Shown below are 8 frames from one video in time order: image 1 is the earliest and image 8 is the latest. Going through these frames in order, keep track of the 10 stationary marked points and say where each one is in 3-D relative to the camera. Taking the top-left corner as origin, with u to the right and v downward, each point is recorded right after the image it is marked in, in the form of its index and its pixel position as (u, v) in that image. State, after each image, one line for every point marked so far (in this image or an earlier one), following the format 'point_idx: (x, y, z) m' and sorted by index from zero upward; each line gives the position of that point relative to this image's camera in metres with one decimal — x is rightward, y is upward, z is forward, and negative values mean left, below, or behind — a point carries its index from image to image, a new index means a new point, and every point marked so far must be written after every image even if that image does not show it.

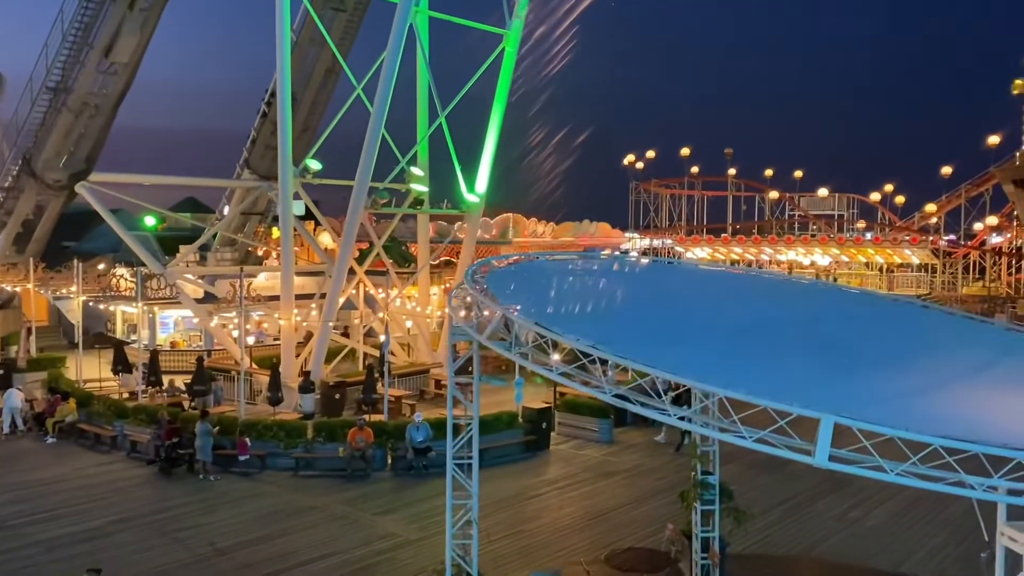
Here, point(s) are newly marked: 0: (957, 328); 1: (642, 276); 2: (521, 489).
0: (+3.9, -0.4, +7.5) m
1: (+2.1, +0.1, +13.3) m
2: (+0.2, -3.0, +12.8) m
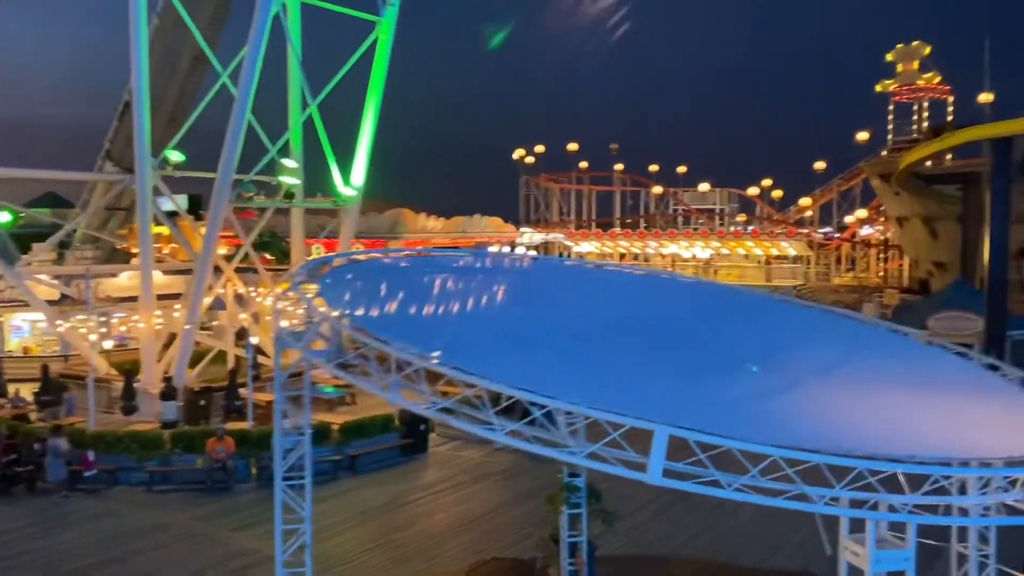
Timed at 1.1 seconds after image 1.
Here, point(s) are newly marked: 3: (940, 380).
0: (+2.6, -0.3, +7.4) m
1: (+0.1, +0.2, +12.9) m
2: (-1.7, -3.0, +12.2) m
3: (+2.9, -0.6, +5.8) m
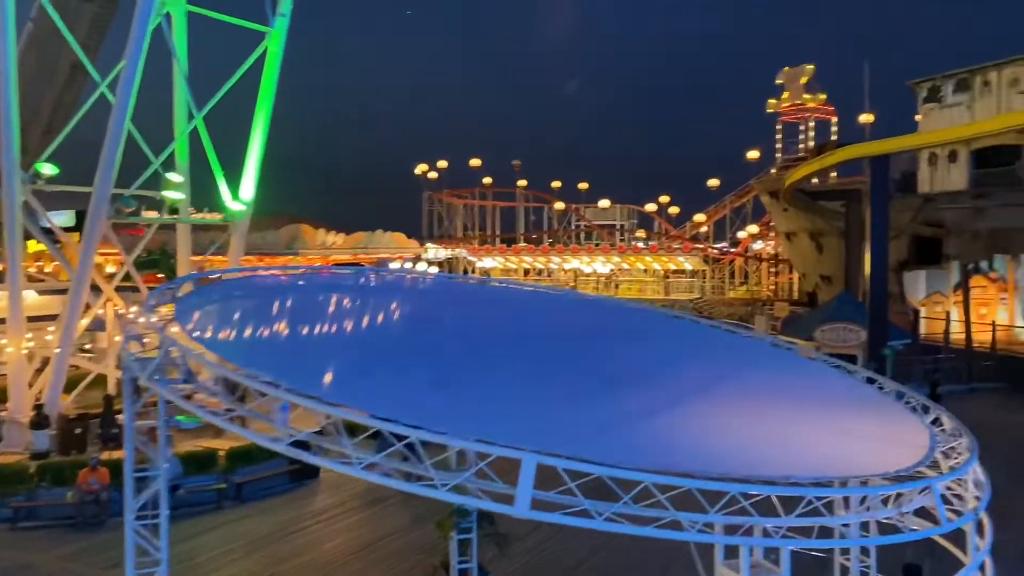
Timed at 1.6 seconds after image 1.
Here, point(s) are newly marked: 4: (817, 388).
0: (+1.6, -0.4, +7.4) m
1: (-1.4, -0.1, +12.6) m
2: (-3.1, -3.2, +11.7) m
3: (+2.0, -0.7, +5.8) m
4: (+2.1, -0.7, +6.0) m
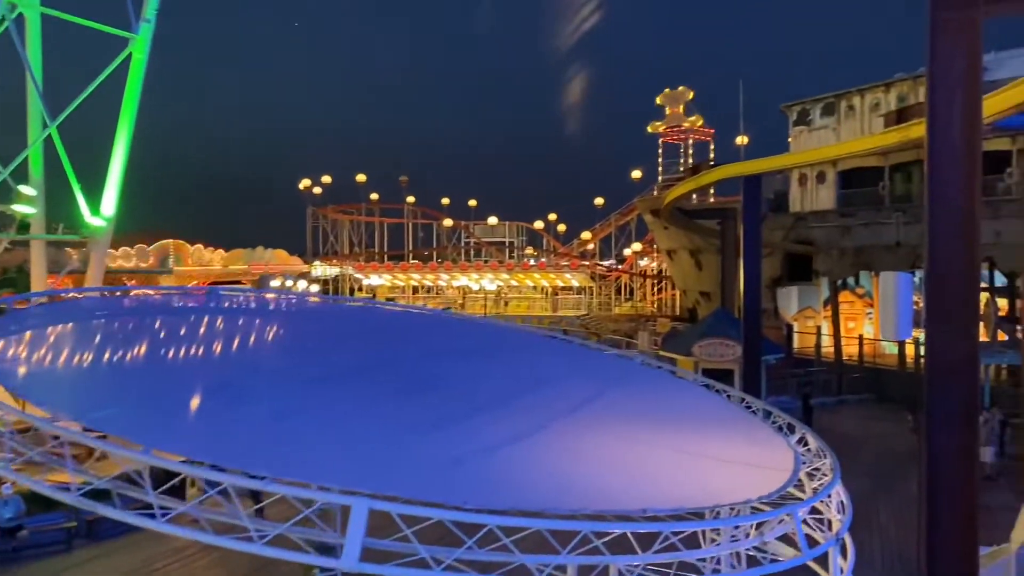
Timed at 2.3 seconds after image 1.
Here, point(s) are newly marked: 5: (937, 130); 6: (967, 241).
0: (+0.5, -0.6, +7.2) m
1: (-3.2, -0.3, +12.0) m
2: (-4.7, -3.5, +10.8) m
3: (+1.1, -0.9, +5.7) m
4: (+1.2, -0.8, +5.9) m
5: (+2.9, +1.0, +5.8) m
6: (+3.1, +0.3, +5.8) m
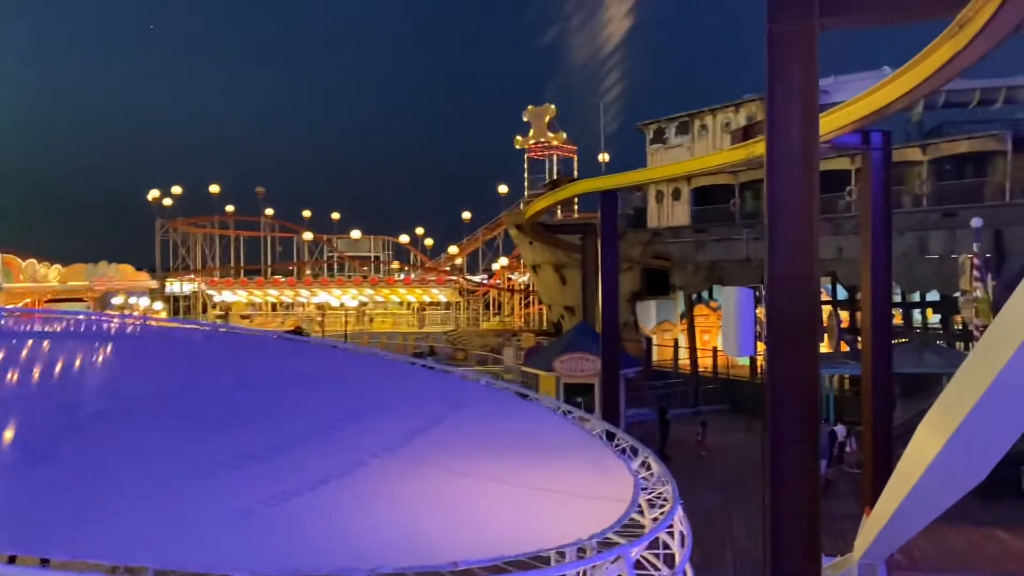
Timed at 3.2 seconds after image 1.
0: (-0.8, -0.7, +6.7) m
1: (-5.2, -0.6, +10.9) m
2: (-6.5, -3.7, +9.4) m
3: (+0.1, -1.0, +5.3) m
4: (+0.1, -0.9, +5.5) m
5: (+1.8, +0.9, +5.7) m
6: (+2.0, +0.2, +5.7) m
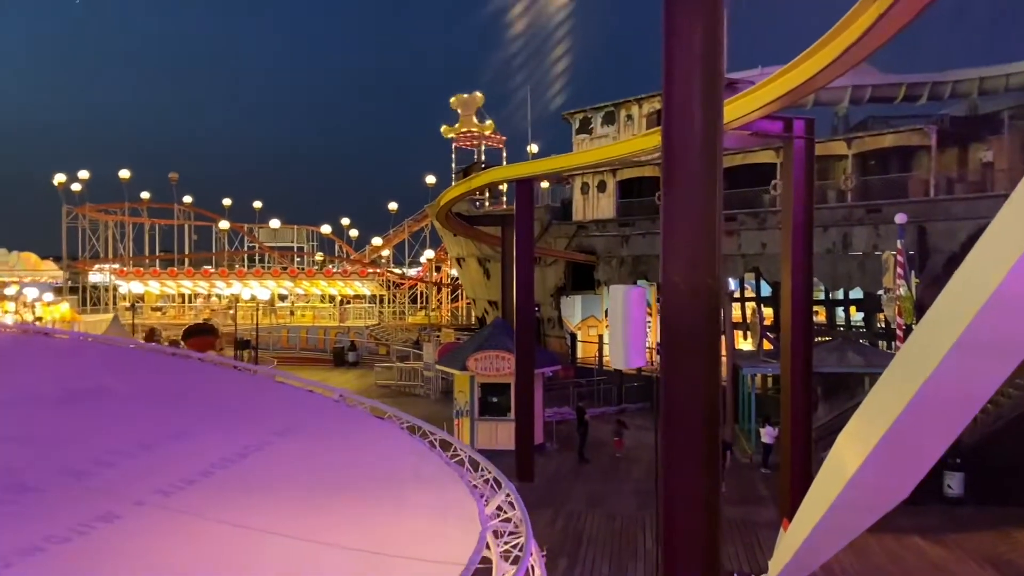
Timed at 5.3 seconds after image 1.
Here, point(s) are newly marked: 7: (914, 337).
0: (-1.7, -0.7, +5.6) m
1: (-6.4, -0.5, +9.5) m
2: (-7.6, -3.6, +7.9) m
3: (-0.8, -0.9, +4.2) m
4: (-0.8, -0.9, +4.5) m
5: (+0.9, +0.9, +4.8) m
6: (+1.1, +0.2, +4.8) m
7: (+1.6, -0.2, +3.3) m
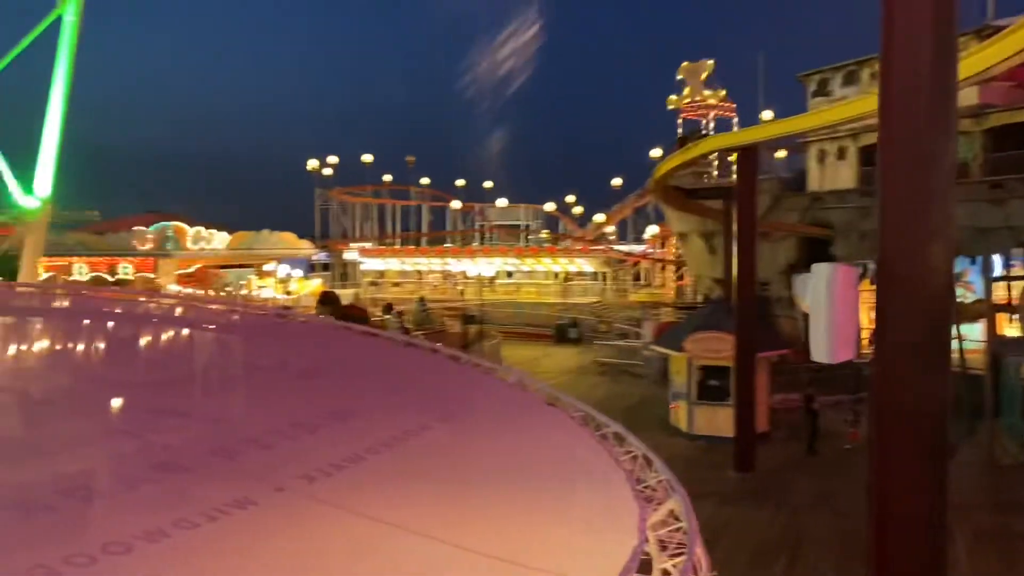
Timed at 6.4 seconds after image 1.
0: (-0.6, -0.6, +5.5) m
1: (-4.0, -0.2, +10.5) m
2: (-5.6, -3.4, +9.4) m
3: (0.0, -0.8, +3.9) m
4: (+0.1, -0.8, +4.2) m
5: (+1.8, +1.0, +4.0) m
6: (+1.9, +0.3, +3.9) m
7: (+2.0, -0.1, +2.4) m
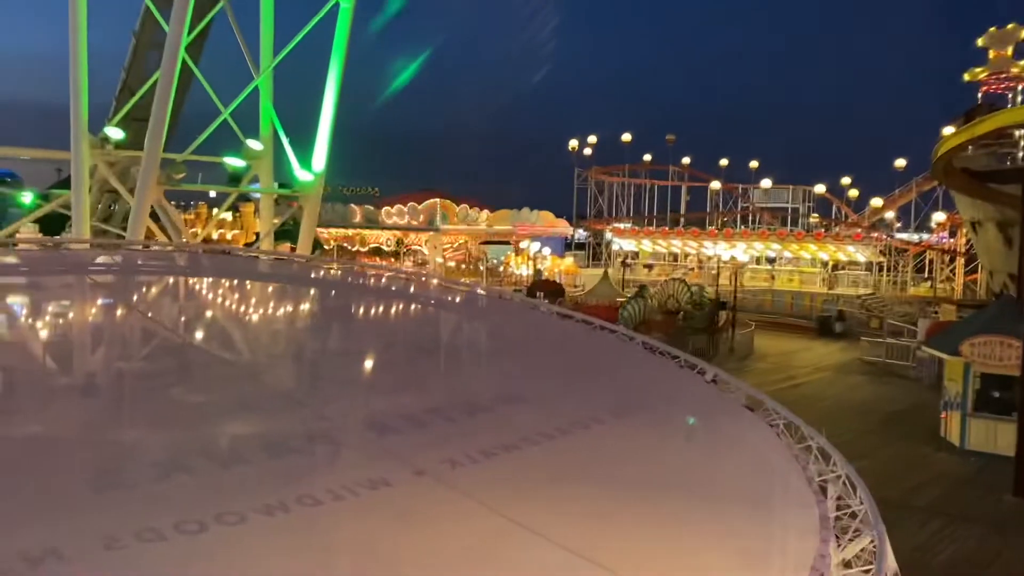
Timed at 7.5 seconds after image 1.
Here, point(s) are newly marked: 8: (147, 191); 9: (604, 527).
0: (+0.6, -0.4, +5.1) m
1: (-1.2, +0.2, +10.9) m
2: (-3.2, -2.9, +10.4) m
3: (+0.7, -0.8, +3.5) m
4: (+0.8, -0.8, +3.7) m
5: (+2.5, +1.0, +3.0) m
6: (+2.6, +0.3, +2.9) m
7: (+2.1, -0.2, +1.4) m
8: (-6.7, +0.9, +15.3) m
9: (+0.4, -0.9, +2.9) m
